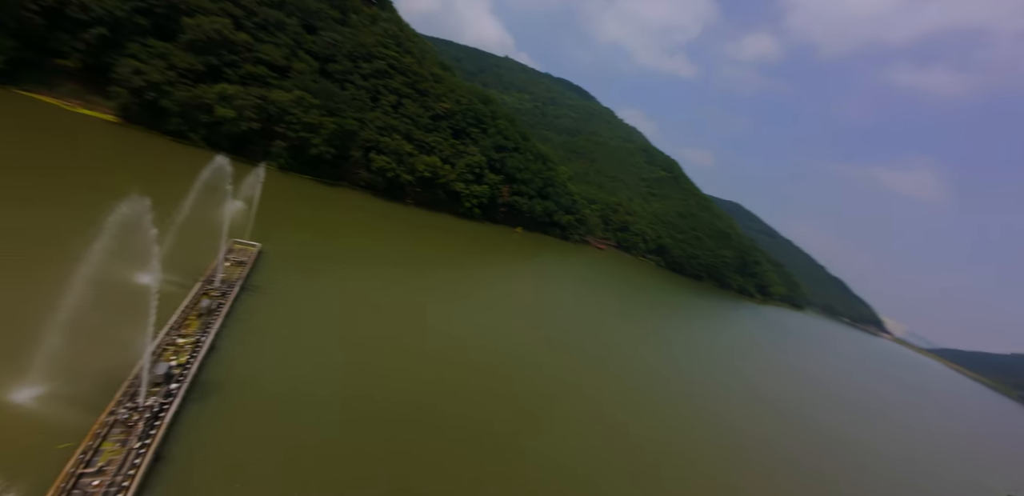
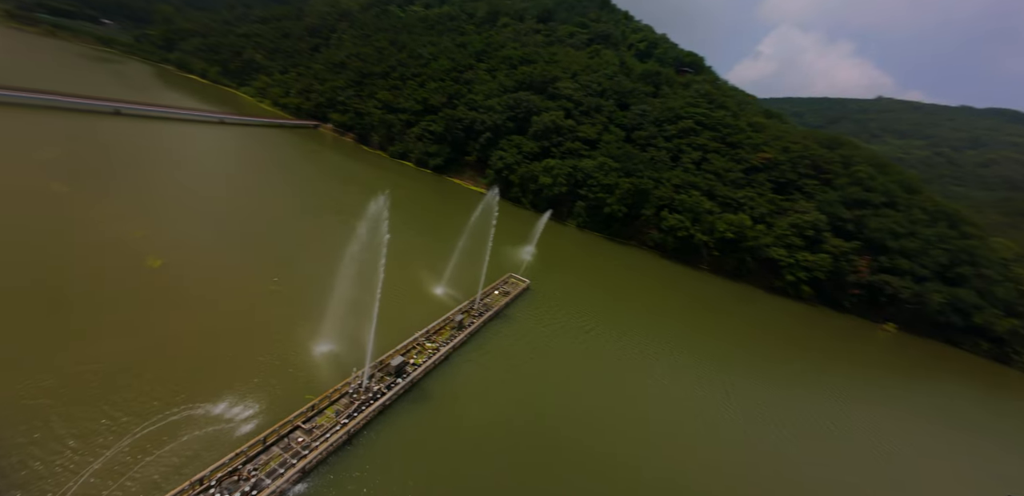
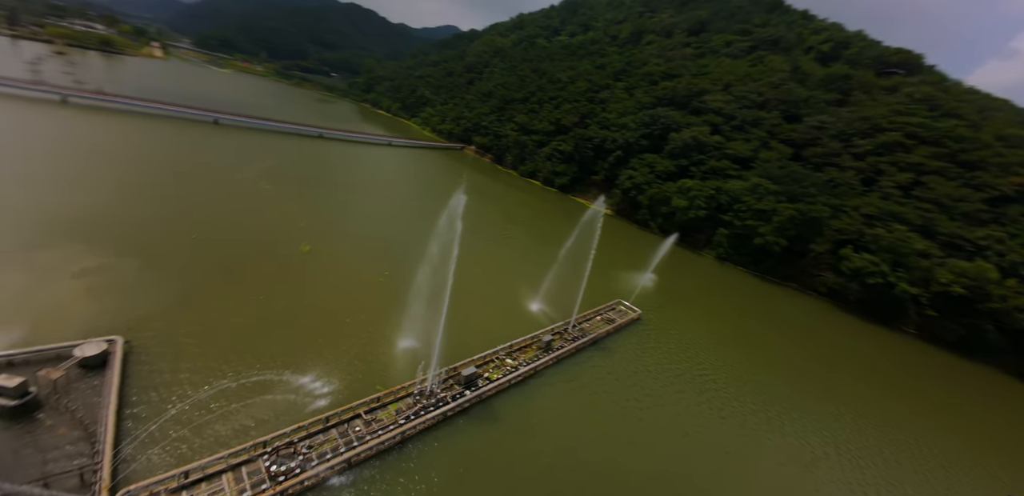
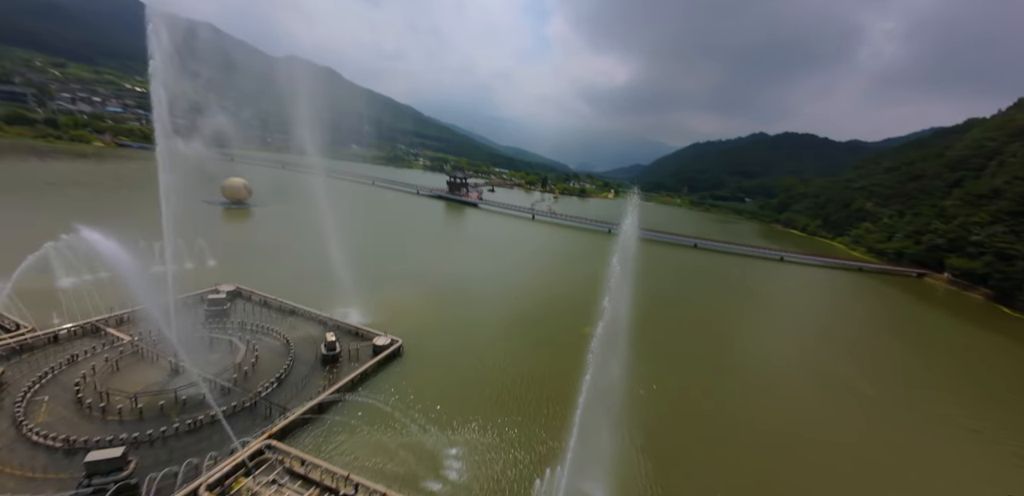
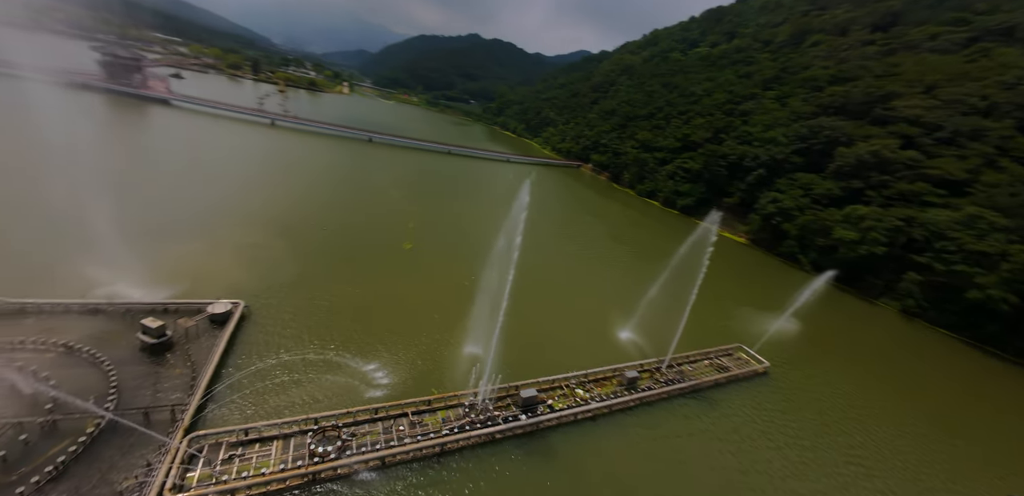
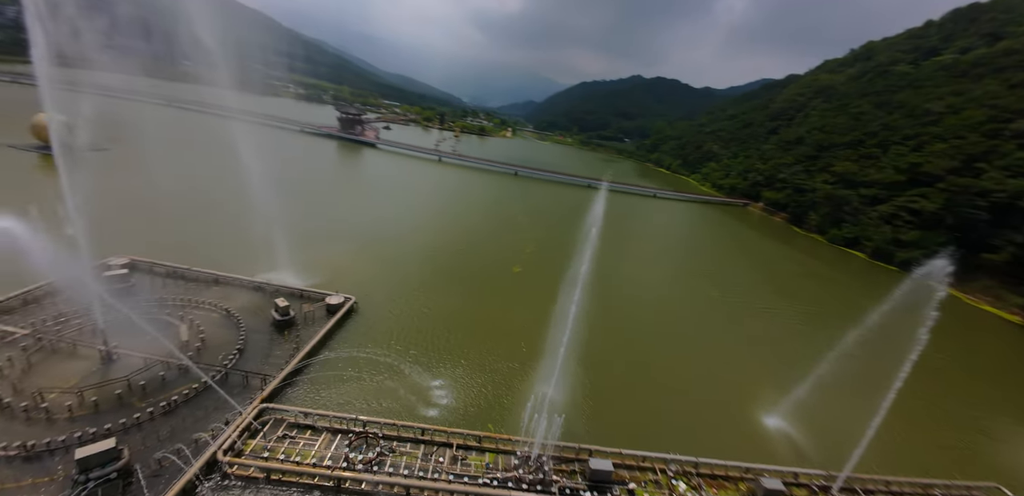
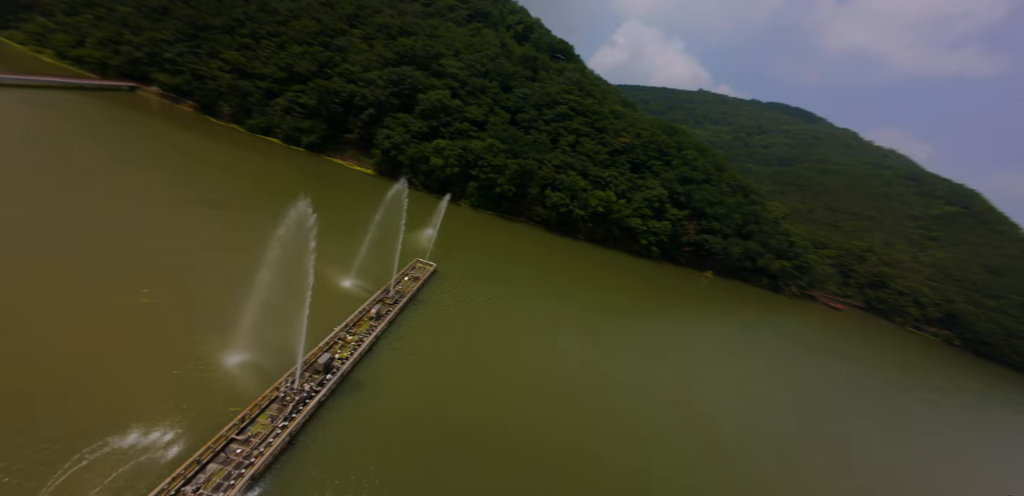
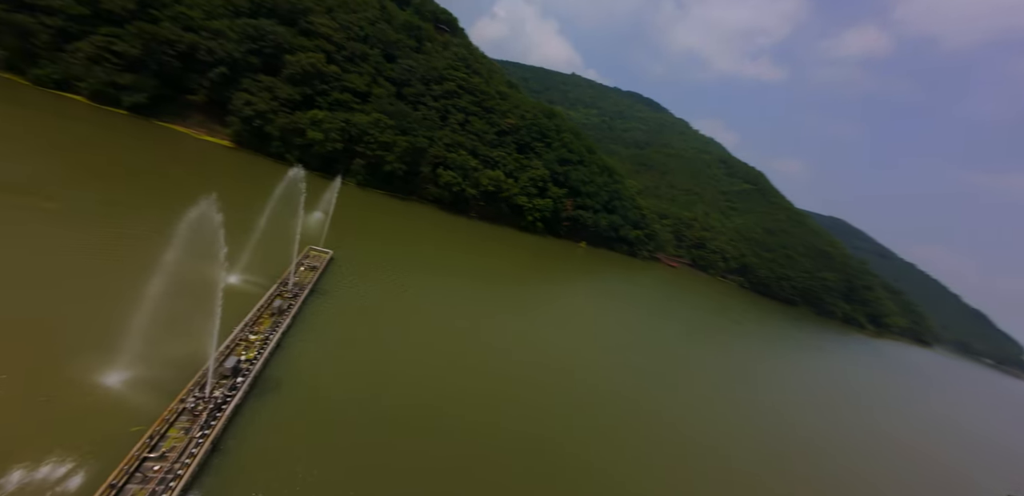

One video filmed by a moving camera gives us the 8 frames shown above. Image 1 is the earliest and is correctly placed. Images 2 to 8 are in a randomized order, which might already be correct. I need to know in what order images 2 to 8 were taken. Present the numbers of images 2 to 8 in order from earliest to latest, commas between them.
8, 7, 2, 3, 5, 6, 4
